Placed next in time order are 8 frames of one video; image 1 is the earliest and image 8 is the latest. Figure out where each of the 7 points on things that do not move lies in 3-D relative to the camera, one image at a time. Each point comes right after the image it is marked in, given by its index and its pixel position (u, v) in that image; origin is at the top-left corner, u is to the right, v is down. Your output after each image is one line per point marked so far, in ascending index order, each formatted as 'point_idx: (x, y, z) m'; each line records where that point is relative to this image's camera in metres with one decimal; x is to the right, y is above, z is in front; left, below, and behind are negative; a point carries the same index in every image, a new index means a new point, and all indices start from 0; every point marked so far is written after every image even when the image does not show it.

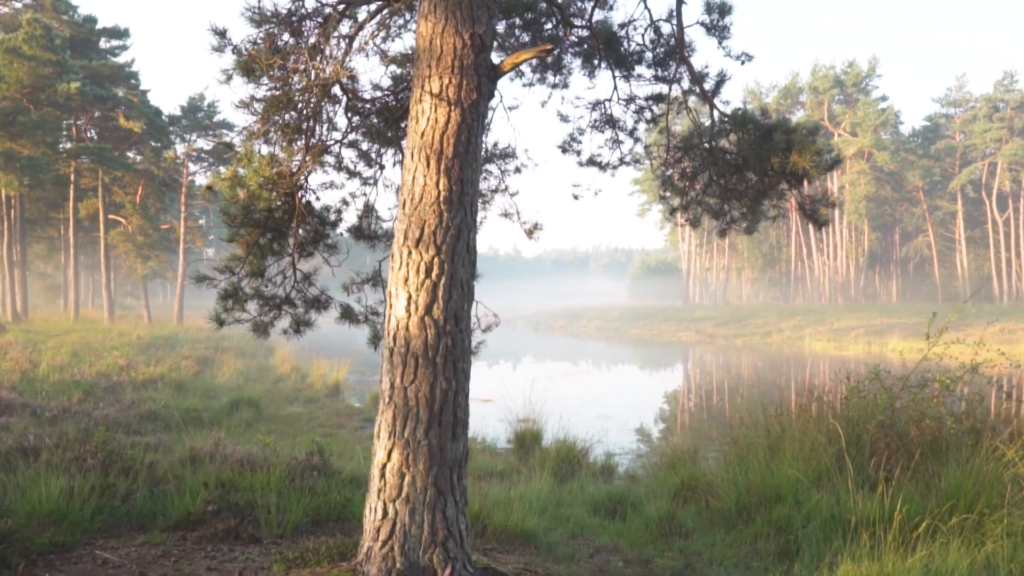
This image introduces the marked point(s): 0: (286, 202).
0: (-1.5, +0.6, +4.7) m
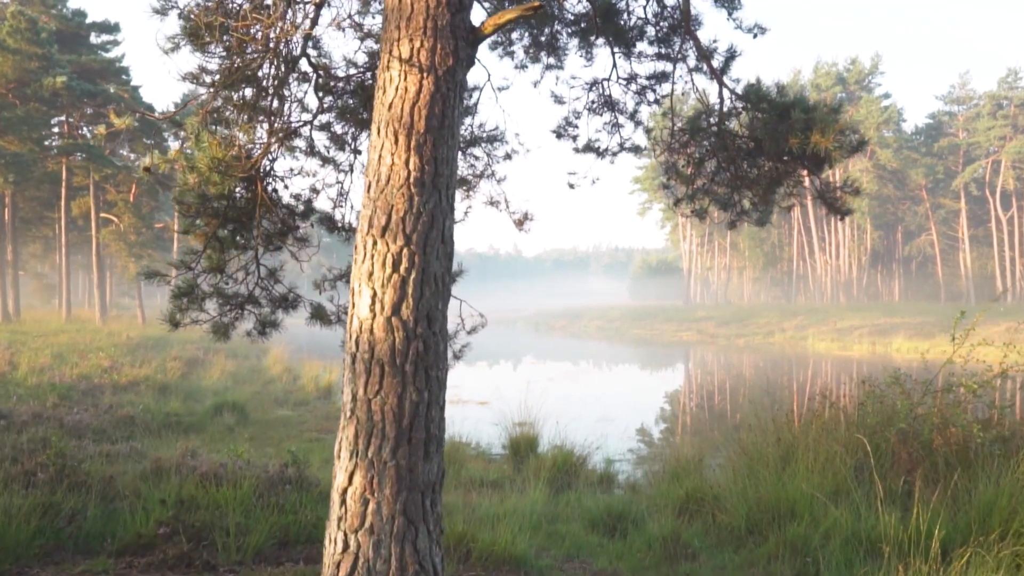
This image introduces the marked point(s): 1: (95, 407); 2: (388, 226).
0: (-1.6, +0.6, +4.2) m
1: (-5.6, -1.6, +9.6) m
2: (-0.5, +0.3, +2.9) m
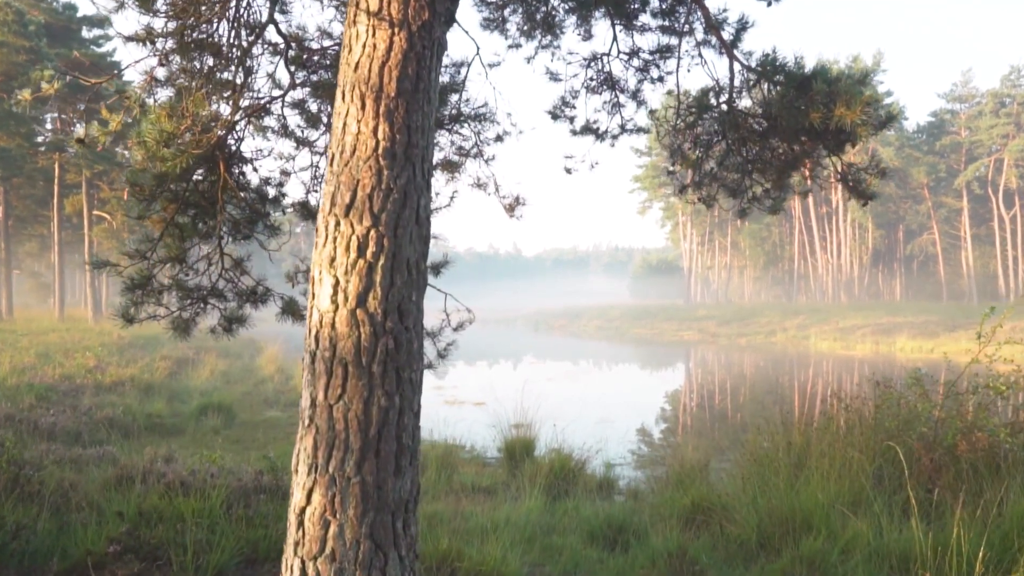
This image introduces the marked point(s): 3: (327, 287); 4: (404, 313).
0: (-1.6, +0.6, +3.8) m
1: (-5.7, -1.6, +9.2) m
2: (-0.6, +0.3, +2.5) m
3: (-0.7, 0.0, +2.5) m
4: (-0.4, -0.1, +2.6) m
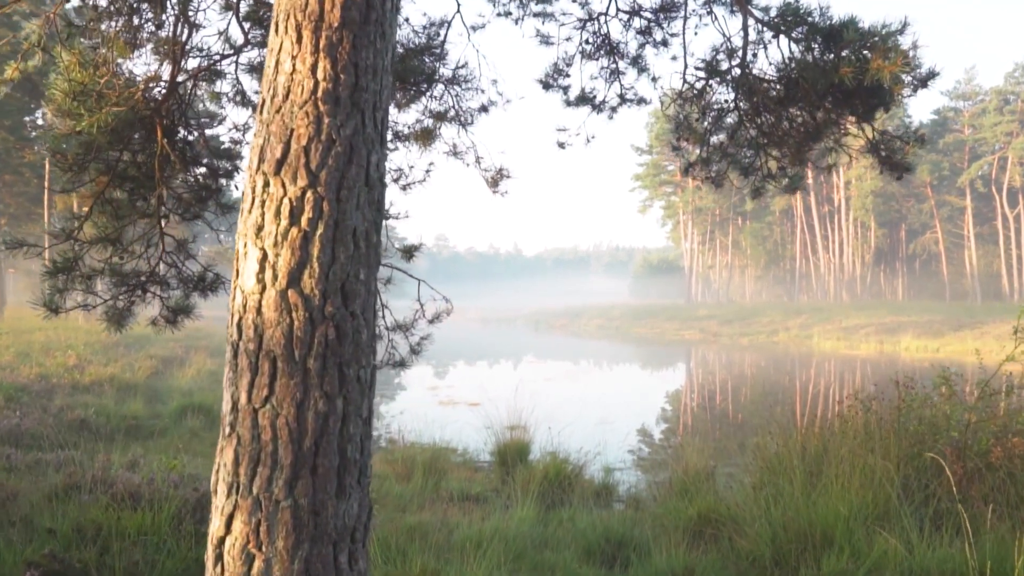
0: (-1.7, +0.7, +3.3) m
1: (-5.8, -1.5, +8.7) m
2: (-0.7, +0.4, +2.0) m
3: (-0.7, +0.1, +2.0) m
4: (-0.5, 0.0, +2.1) m
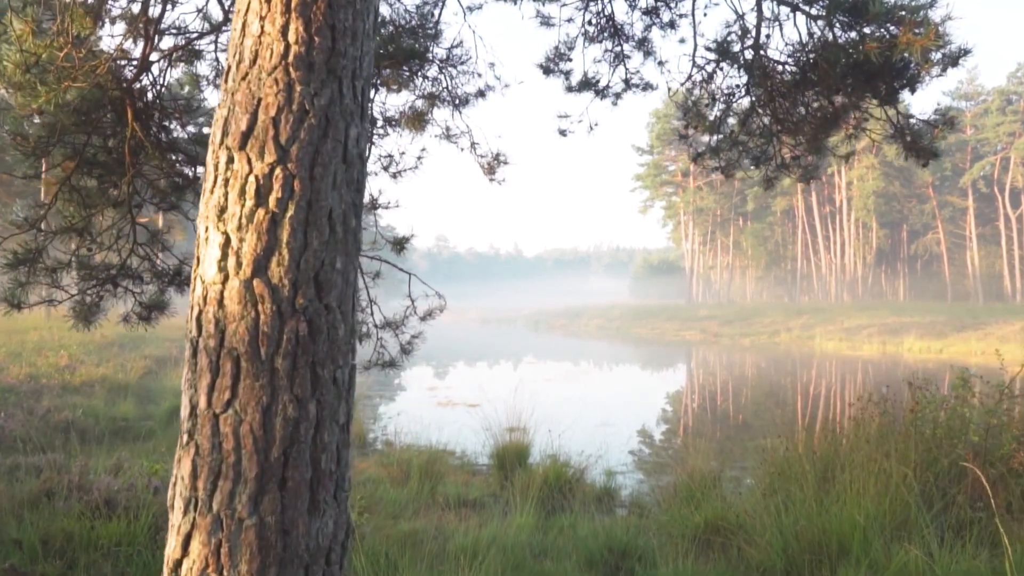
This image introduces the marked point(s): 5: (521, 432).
0: (-1.7, +0.7, +3.1) m
1: (-5.8, -1.5, +8.5) m
2: (-0.7, +0.4, +1.8) m
3: (-0.8, +0.1, +1.8) m
4: (-0.5, 0.0, +1.8) m
5: (+0.1, -1.7, +8.4) m
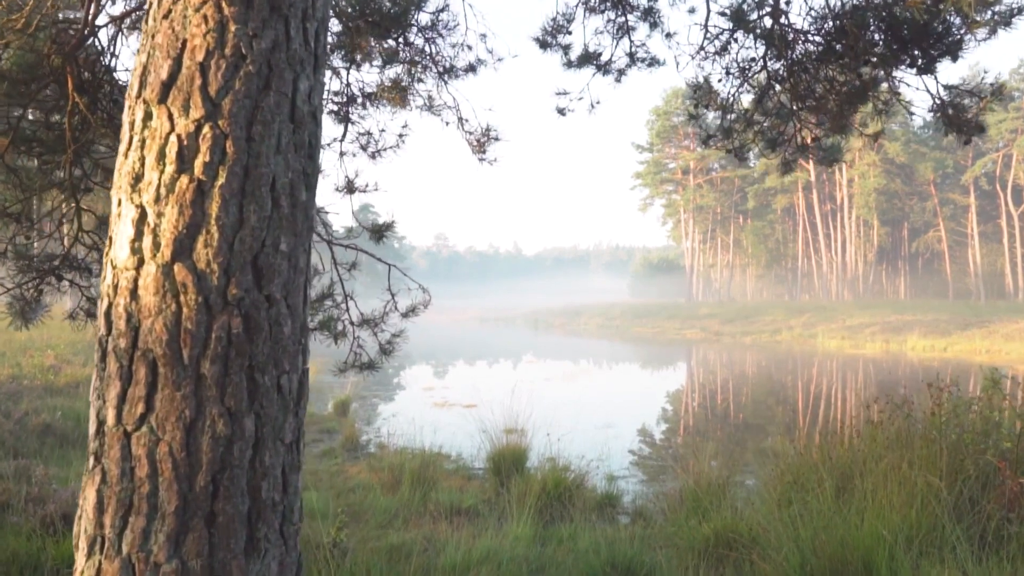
0: (-1.8, +0.8, +2.7) m
1: (-5.8, -1.4, +8.2) m
2: (-0.7, +0.4, +1.5) m
3: (-0.8, +0.1, +1.5) m
4: (-0.5, 0.0, +1.5) m
5: (+0.1, -1.7, +8.1) m
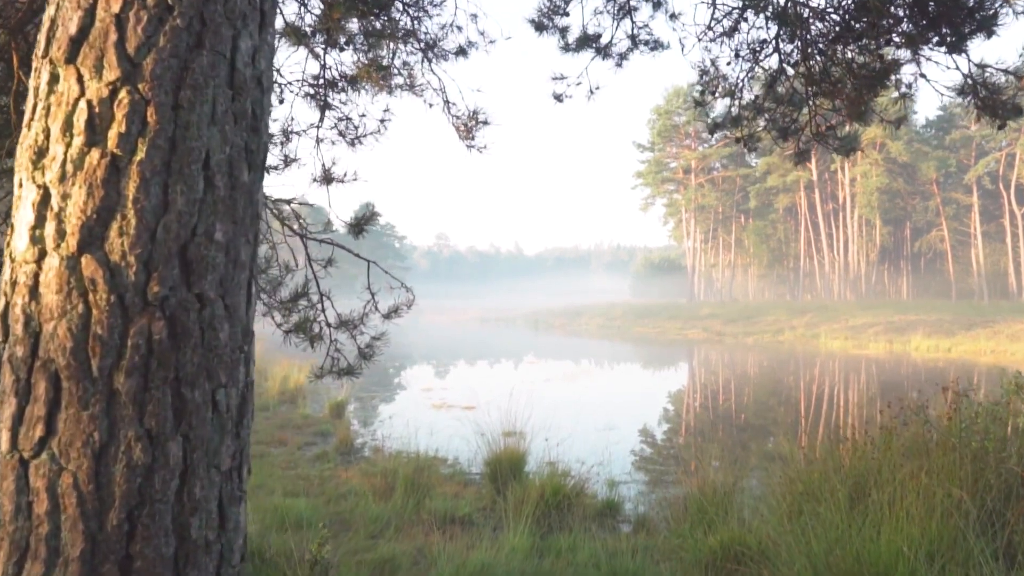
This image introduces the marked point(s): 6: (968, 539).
0: (-1.8, +0.8, +2.5) m
1: (-5.8, -1.4, +7.9) m
2: (-0.7, +0.4, +1.2) m
3: (-0.8, +0.1, +1.2) m
4: (-0.5, 0.0, +1.2) m
5: (+0.1, -1.7, +7.8) m
6: (+2.4, -1.3, +3.7) m
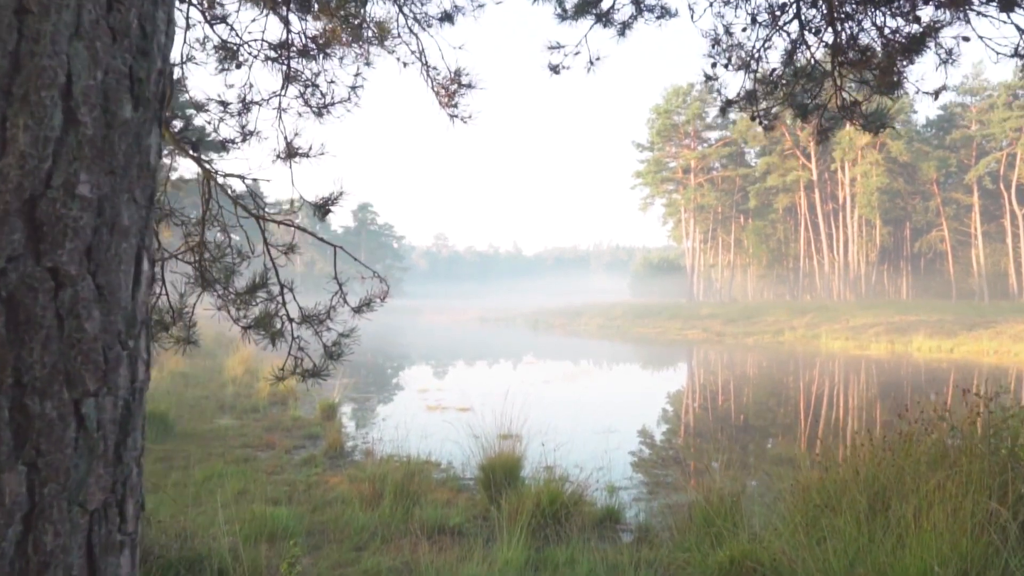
0: (-1.8, +0.8, +2.2) m
1: (-5.9, -1.4, +7.6) m
2: (-0.8, +0.5, +0.9) m
3: (-0.9, +0.2, +0.9) m
4: (-0.6, +0.1, +0.9) m
5: (0.0, -1.6, +7.5) m
6: (+2.4, -1.3, +3.4) m
